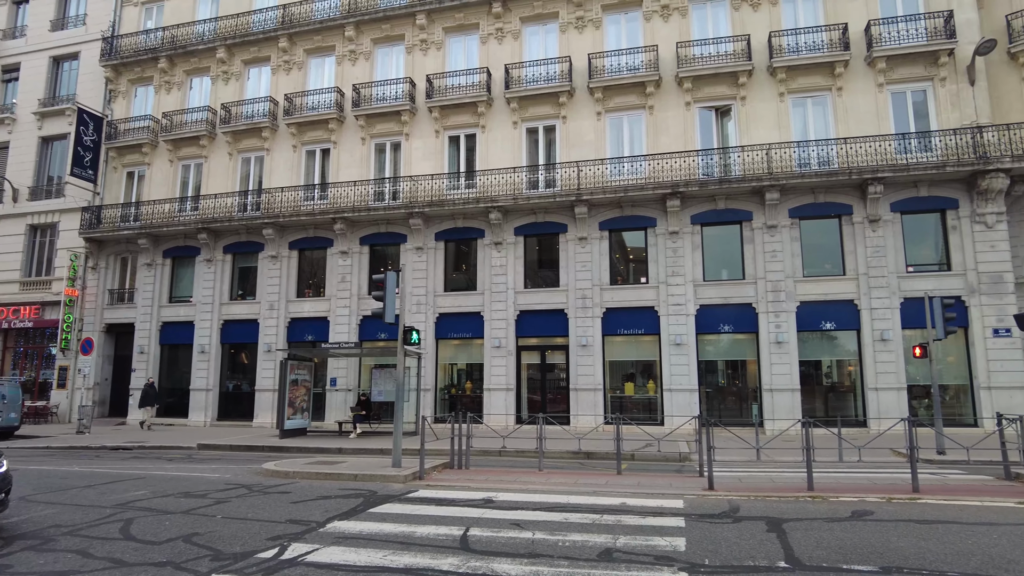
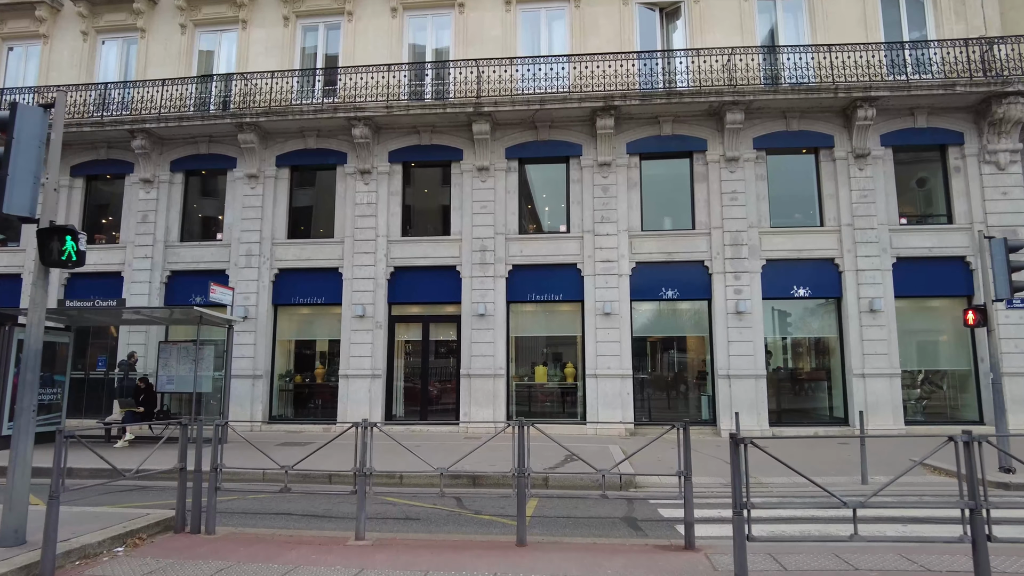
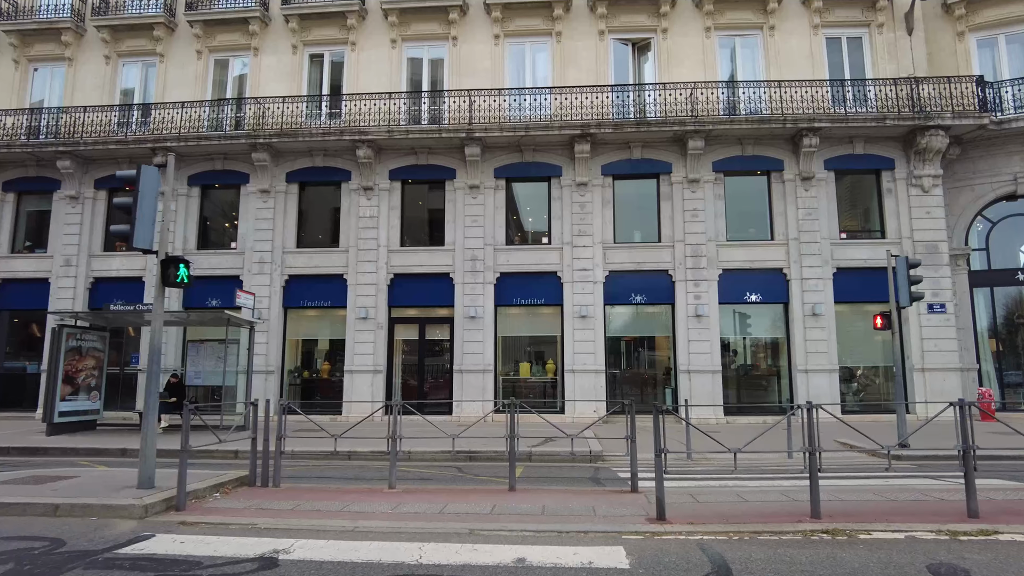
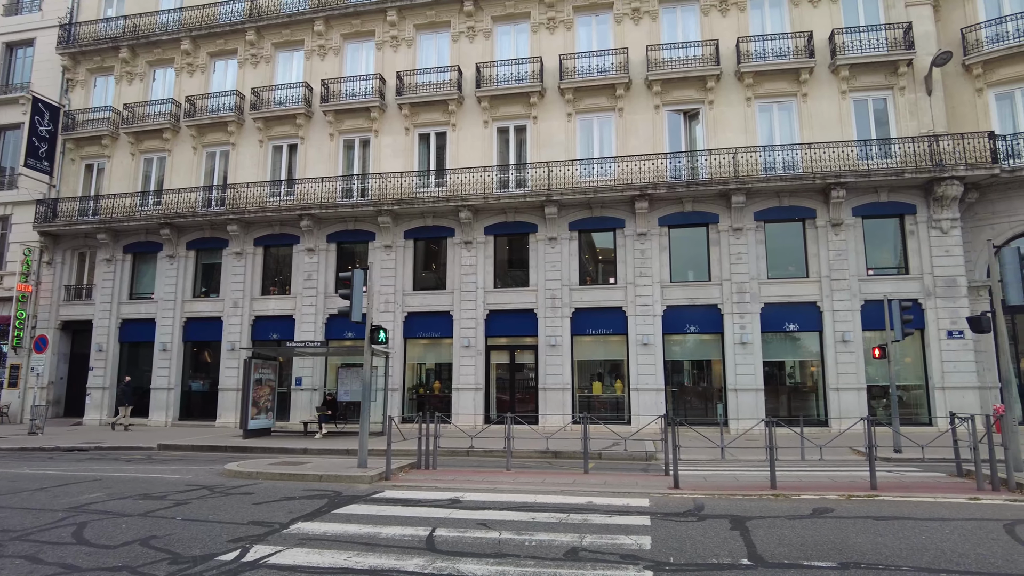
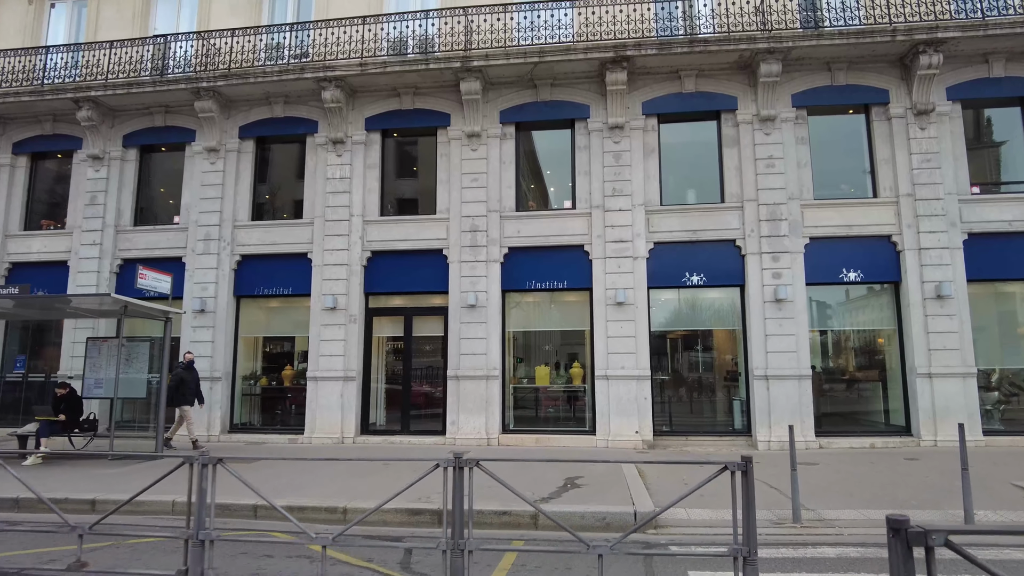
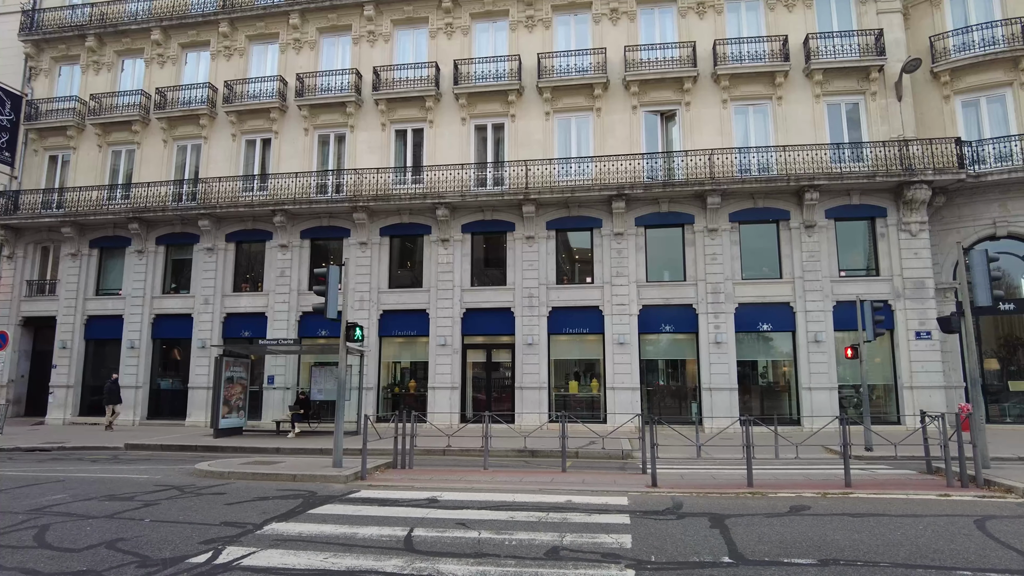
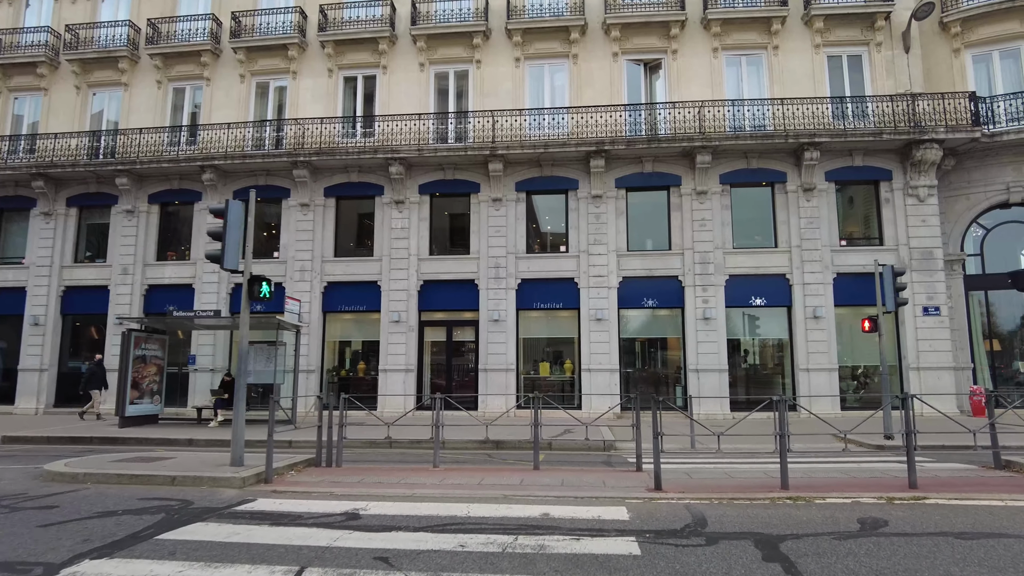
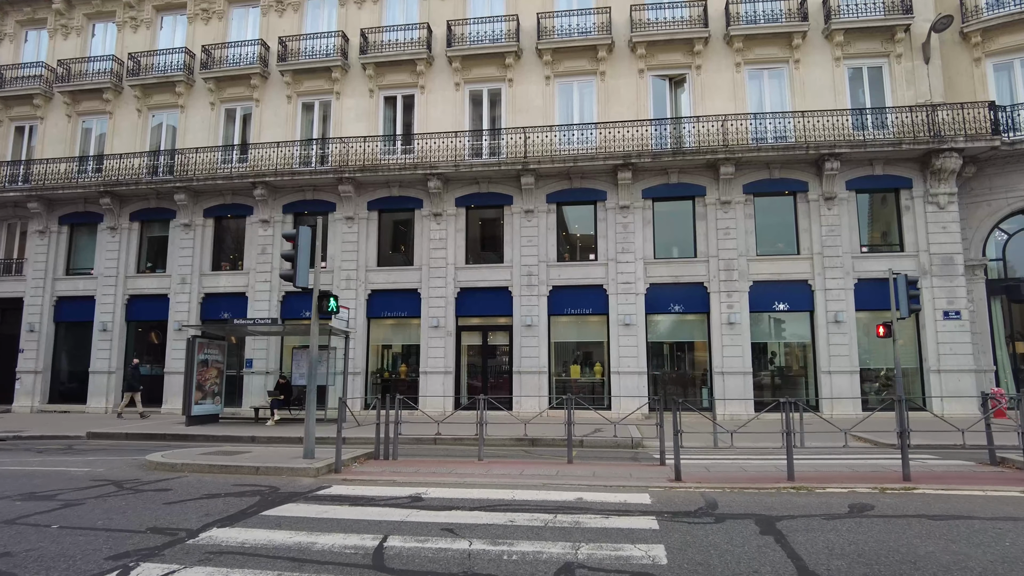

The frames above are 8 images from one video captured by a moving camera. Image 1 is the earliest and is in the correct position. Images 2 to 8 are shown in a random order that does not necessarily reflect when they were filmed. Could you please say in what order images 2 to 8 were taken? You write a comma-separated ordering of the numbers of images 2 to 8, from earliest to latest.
4, 6, 8, 7, 3, 2, 5
